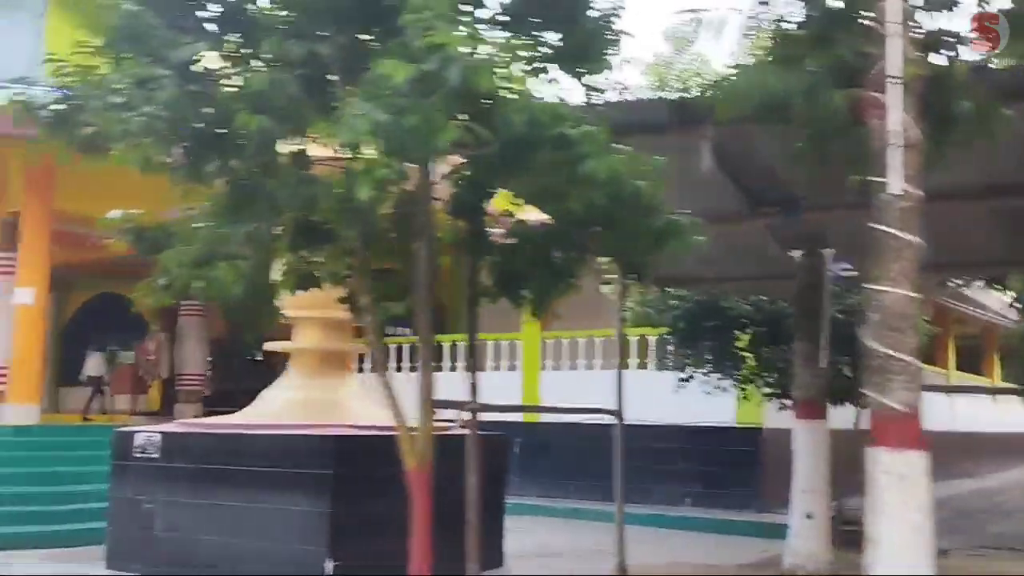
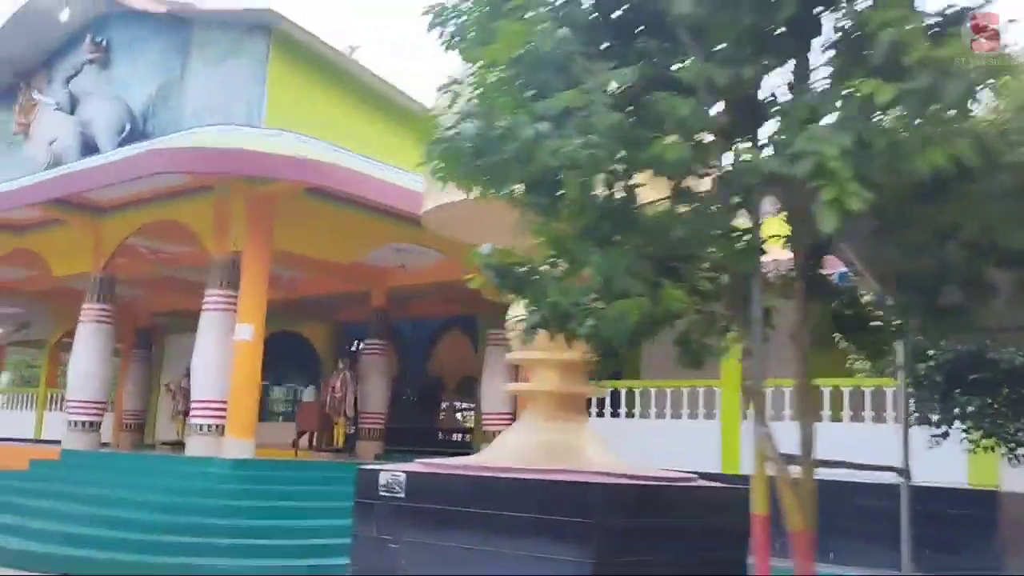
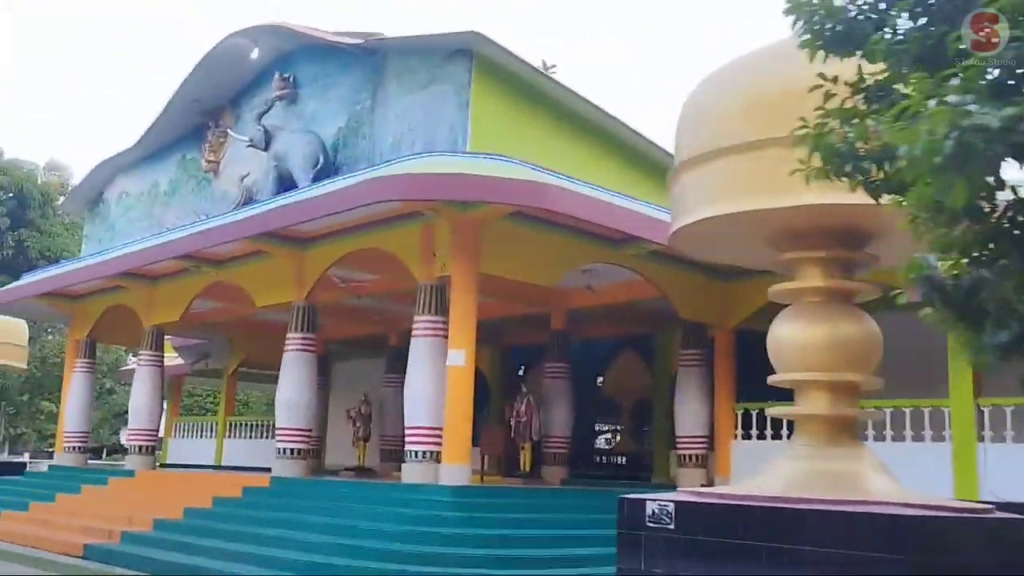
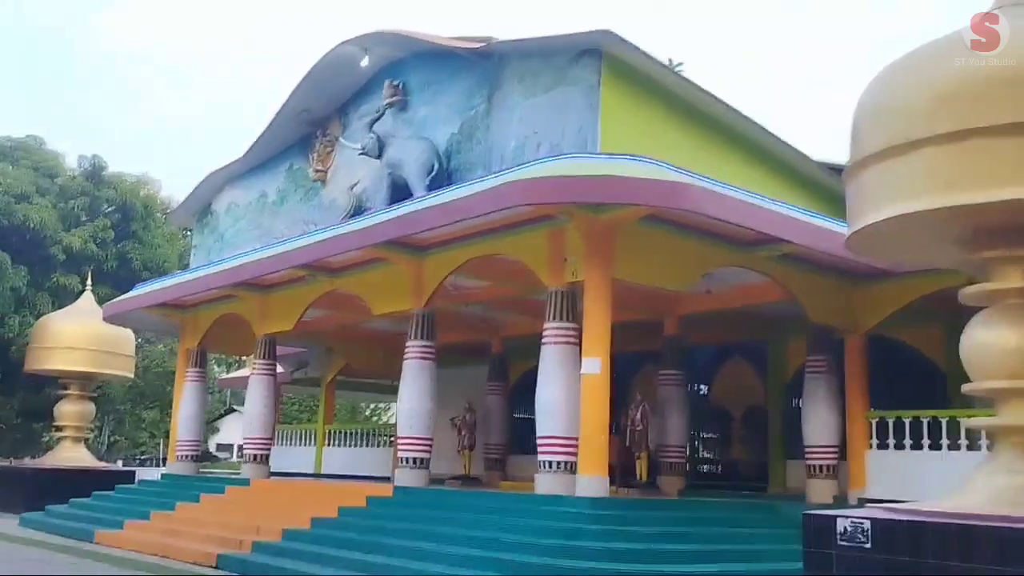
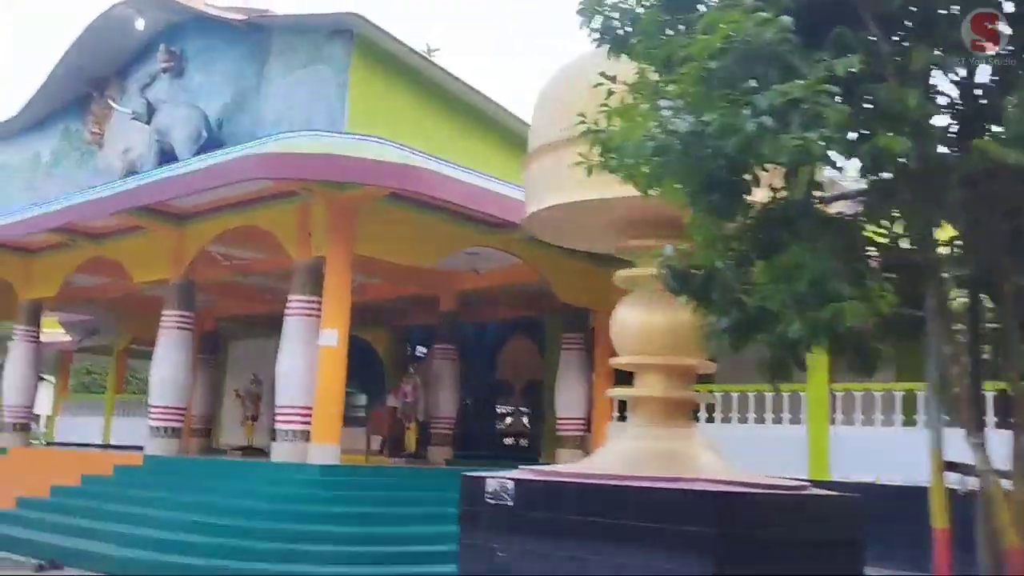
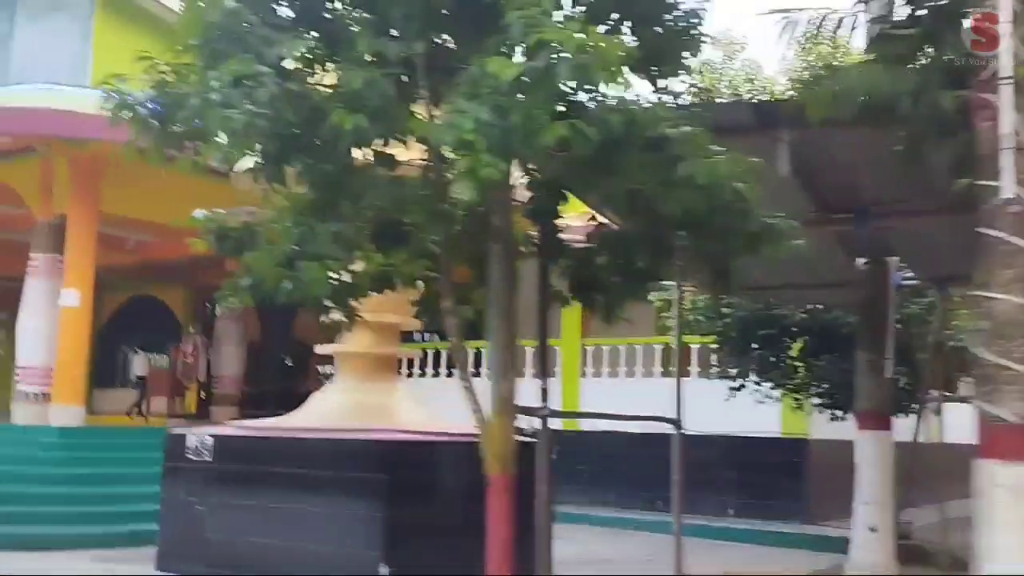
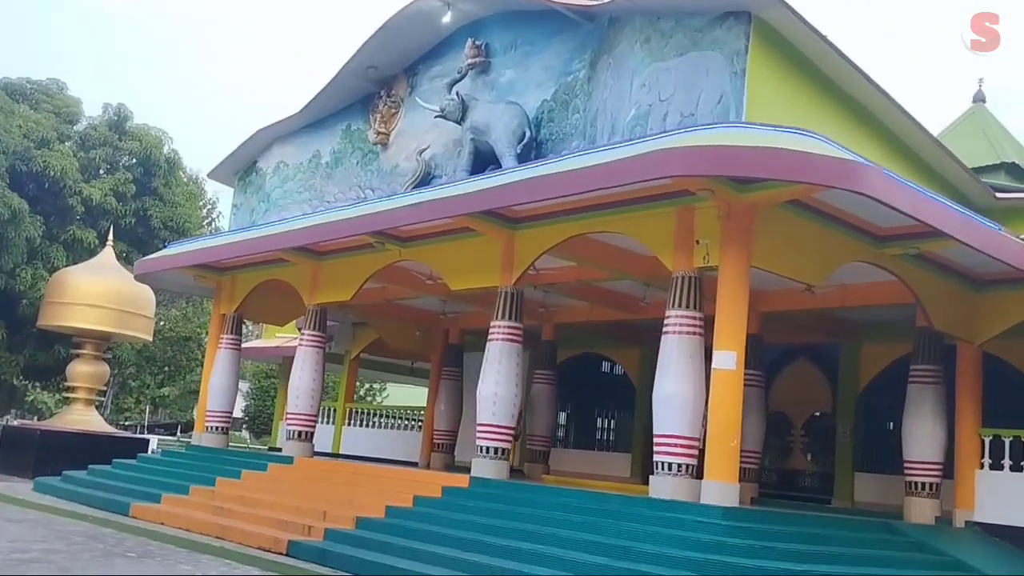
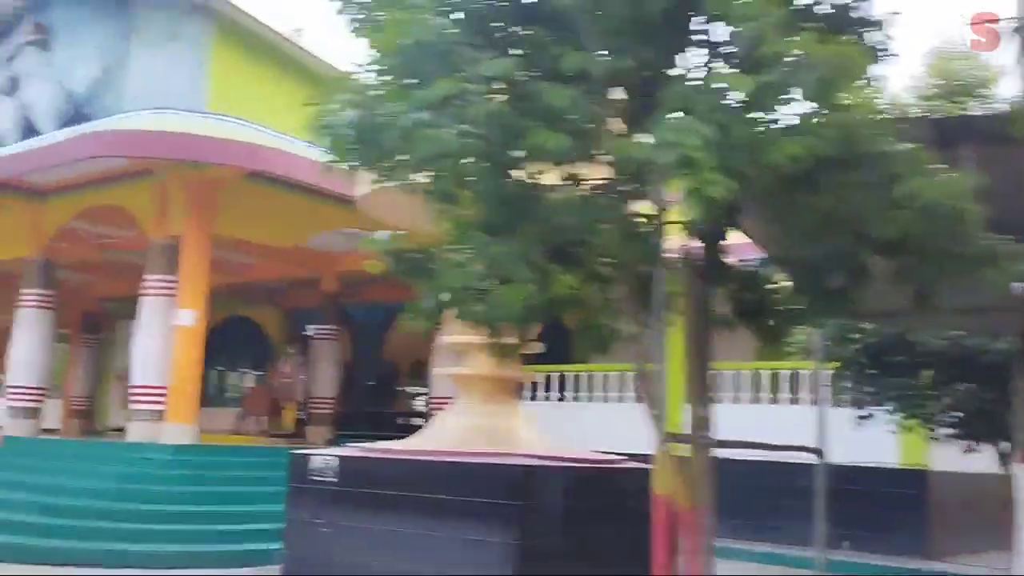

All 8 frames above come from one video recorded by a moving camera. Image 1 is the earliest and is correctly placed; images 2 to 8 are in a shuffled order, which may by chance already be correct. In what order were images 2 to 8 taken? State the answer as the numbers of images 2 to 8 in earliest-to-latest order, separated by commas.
6, 8, 2, 5, 3, 4, 7
